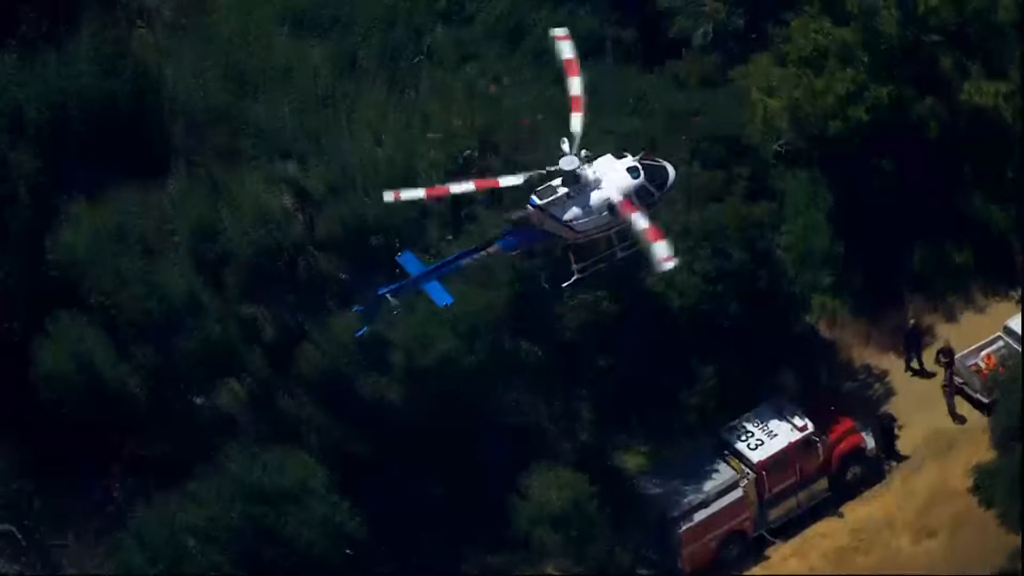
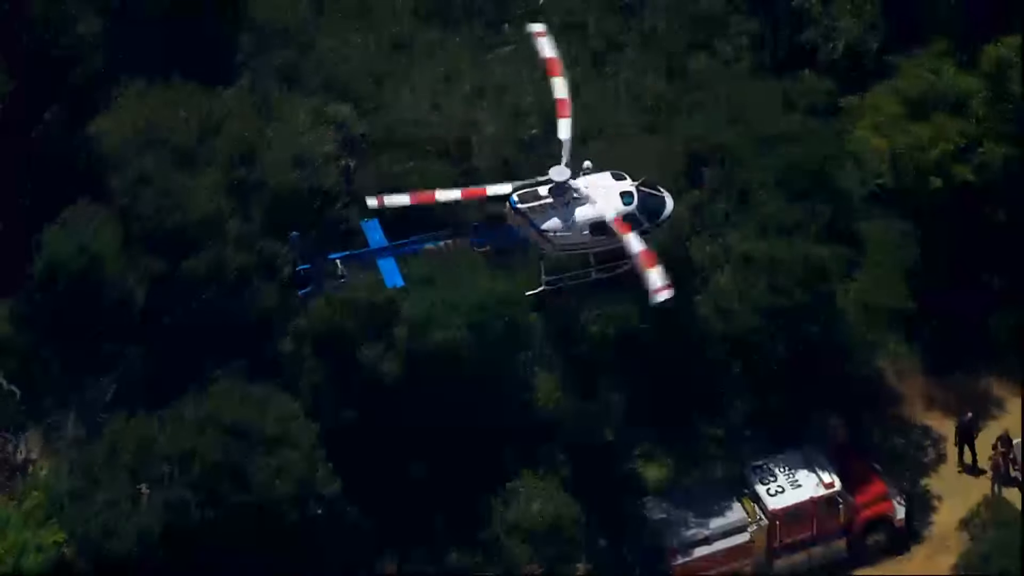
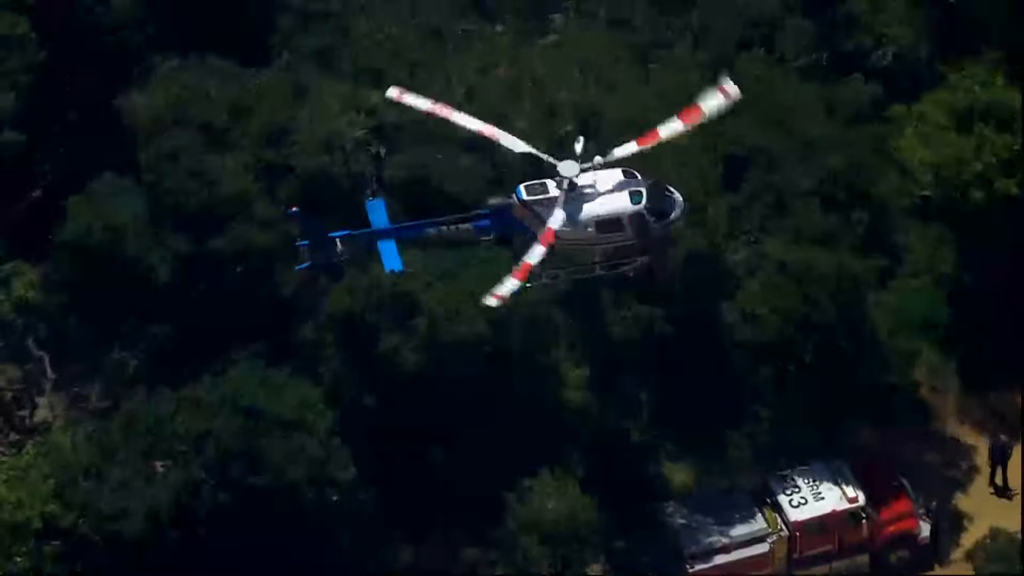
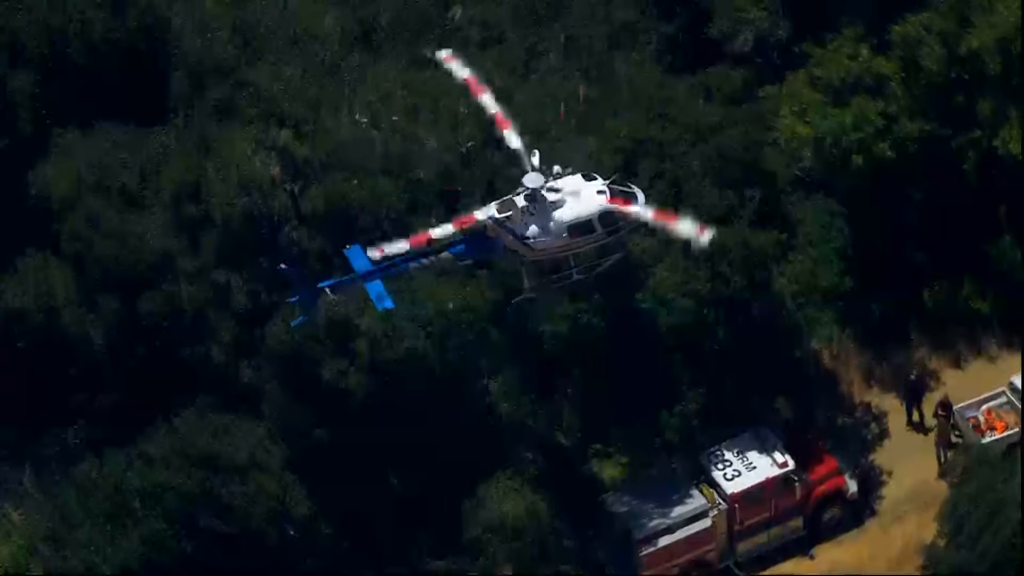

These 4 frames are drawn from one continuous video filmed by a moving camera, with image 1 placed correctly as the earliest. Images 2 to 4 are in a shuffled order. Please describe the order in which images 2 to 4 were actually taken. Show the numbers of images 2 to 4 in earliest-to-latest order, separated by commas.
4, 2, 3
